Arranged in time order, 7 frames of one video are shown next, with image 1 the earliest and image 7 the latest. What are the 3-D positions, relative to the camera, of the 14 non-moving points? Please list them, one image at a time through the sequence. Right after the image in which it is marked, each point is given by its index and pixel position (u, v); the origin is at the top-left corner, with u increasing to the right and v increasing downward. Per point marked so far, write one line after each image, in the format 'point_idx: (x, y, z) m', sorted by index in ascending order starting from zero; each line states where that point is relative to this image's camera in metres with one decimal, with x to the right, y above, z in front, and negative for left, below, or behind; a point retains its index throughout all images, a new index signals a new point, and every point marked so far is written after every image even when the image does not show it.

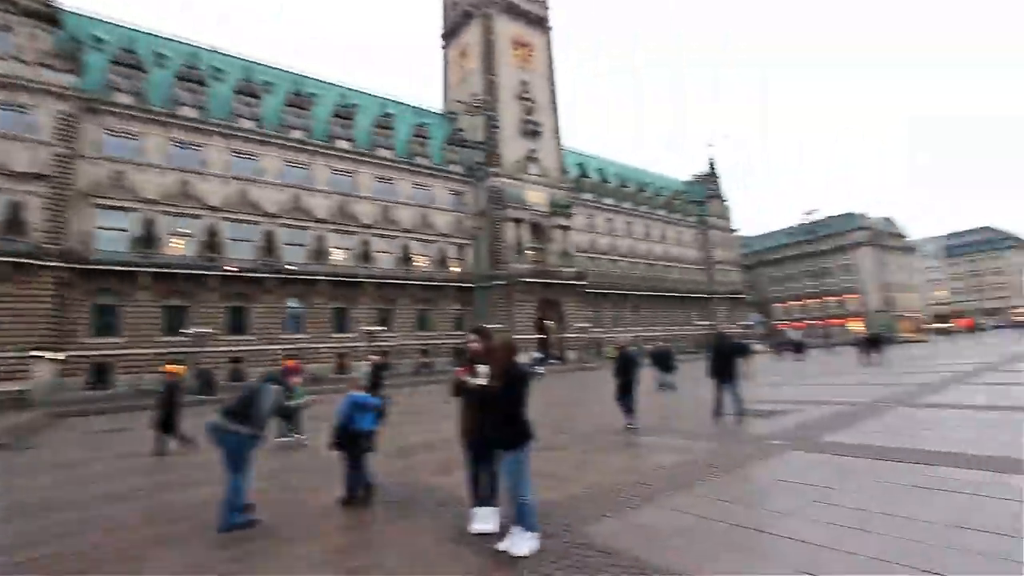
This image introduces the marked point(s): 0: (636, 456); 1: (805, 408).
0: (+1.5, -1.9, +6.1) m
1: (+4.7, -1.9, +7.9) m
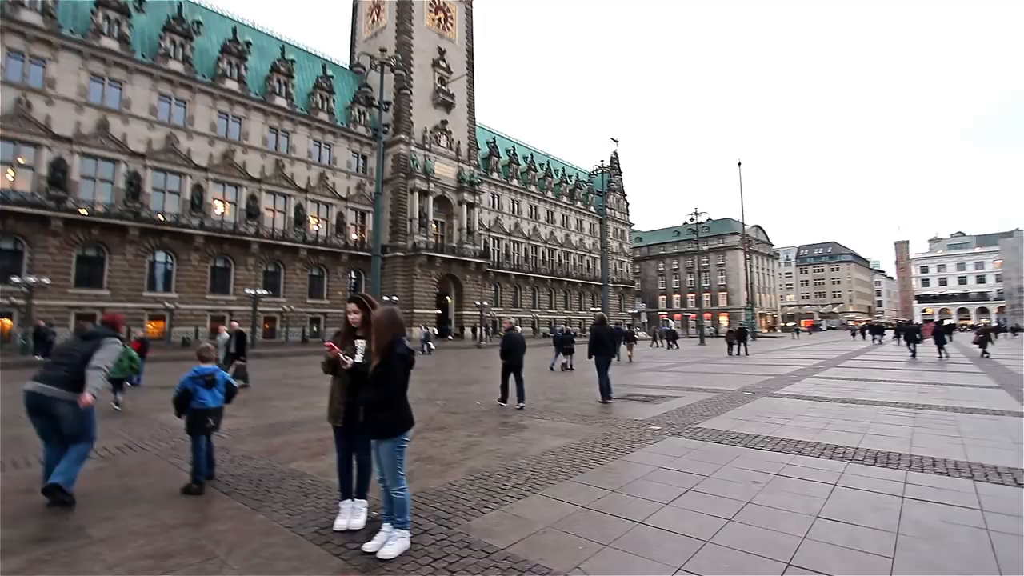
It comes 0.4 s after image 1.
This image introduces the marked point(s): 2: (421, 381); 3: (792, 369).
0: (+0.2, -1.7, +6.0) m
1: (+2.9, -1.8, +8.5) m
2: (-2.4, -2.4, +12.4) m
3: (+7.9, -2.3, +14.0) m
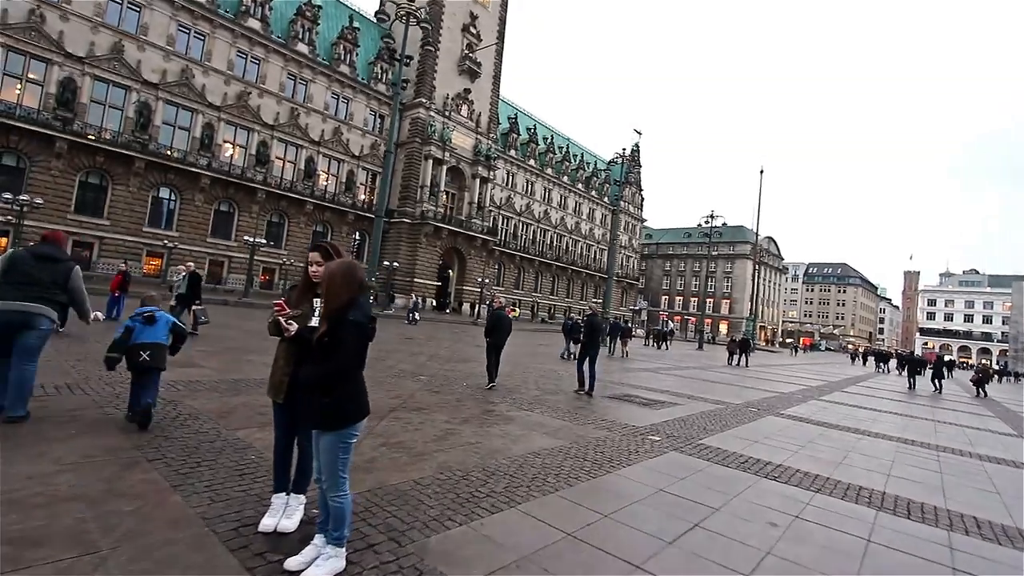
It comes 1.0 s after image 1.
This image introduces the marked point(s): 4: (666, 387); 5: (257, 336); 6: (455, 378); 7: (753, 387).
0: (0.0, -1.4, +5.5) m
1: (+2.8, -1.8, +7.9) m
2: (-2.6, -1.5, +11.9) m
3: (+7.6, -2.7, +13.4) m
4: (+3.2, -2.0, +10.3) m
5: (-6.0, -1.1, +11.5) m
6: (-1.0, -1.5, +8.4) m
7: (+5.8, -2.4, +11.9) m
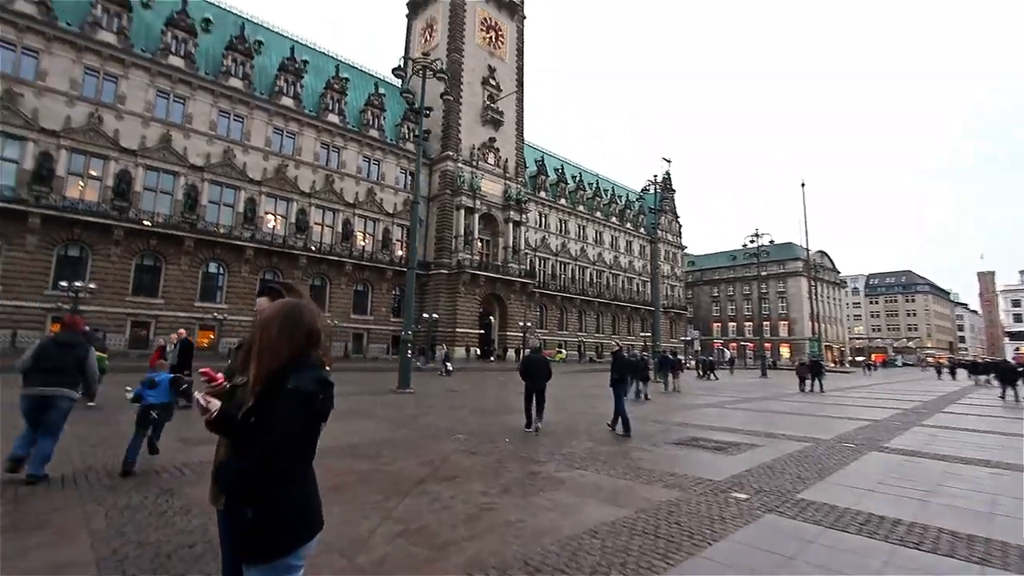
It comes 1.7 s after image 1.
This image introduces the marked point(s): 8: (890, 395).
0: (+0.5, -1.8, +4.6) m
1: (+3.4, -2.1, +6.8) m
2: (-1.5, -2.7, +11.2) m
3: (+8.8, -3.0, +11.7) m
4: (+4.1, -2.5, +9.1) m
5: (-4.9, -2.6, +11.1) m
6: (-0.2, -2.2, +7.6) m
7: (+6.9, -2.7, +10.5) m
8: (+14.3, -4.0, +18.6) m
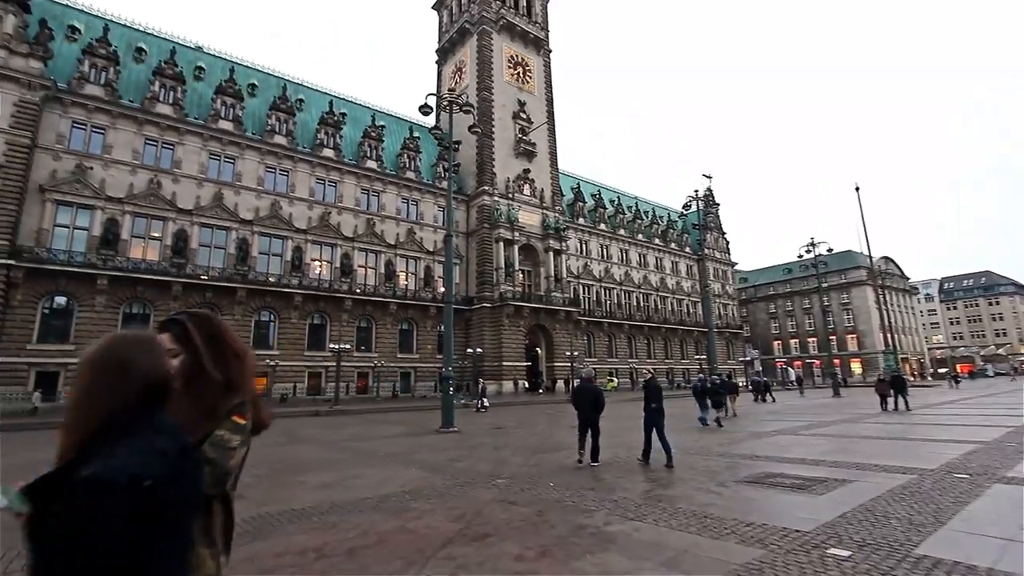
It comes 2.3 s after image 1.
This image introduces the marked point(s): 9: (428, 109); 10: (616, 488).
0: (+0.8, -1.9, +3.9) m
1: (+4.0, -2.2, +5.7) m
2: (-0.5, -3.4, +10.5) m
3: (+9.9, -3.0, +10.1) m
4: (+4.9, -2.6, +7.9) m
5: (-3.9, -3.5, +10.8) m
6: (+0.4, -2.6, +6.9) m
7: (+7.8, -2.8, +9.1) m
8: (+16.0, -4.1, +16.4) m
9: (-2.7, +5.6, +15.3) m
10: (+1.2, -2.3, +5.7) m
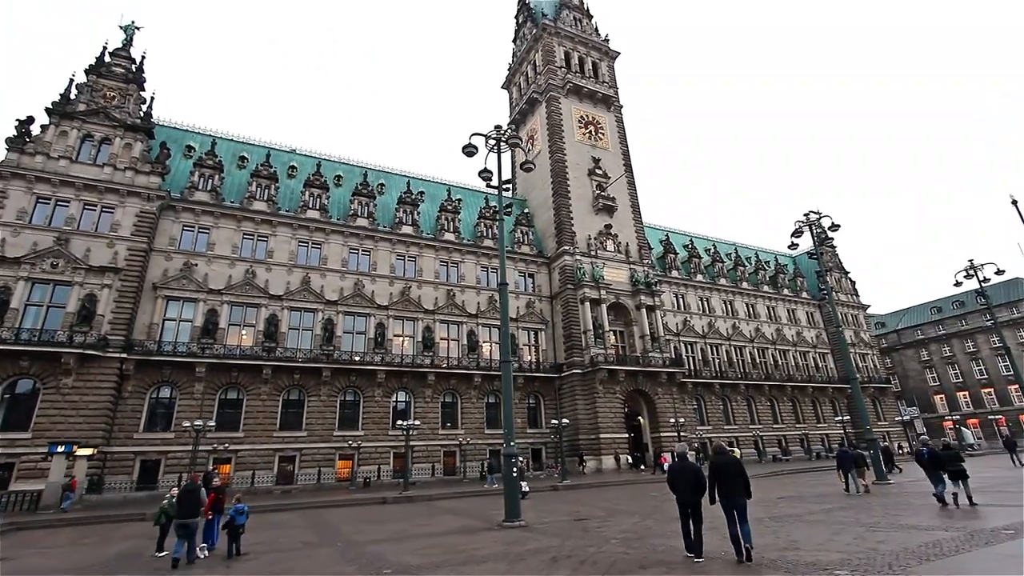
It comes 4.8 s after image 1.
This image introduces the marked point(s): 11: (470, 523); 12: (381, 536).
0: (+0.4, -1.7, +1.1) m
1: (+3.9, -1.8, +2.3) m
2: (+0.6, -4.0, +7.6) m
3: (+10.6, -2.6, +5.3) m
4: (+5.3, -2.5, +4.2) m
5: (-2.7, -4.5, +8.4) m
6: (+0.7, -2.7, +4.0) m
7: (+8.4, -2.5, +4.7) m
8: (+17.9, -4.0, +10.2) m
9: (-1.2, +4.0, +14.0) m
10: (+1.2, -2.2, +2.8) m
11: (-1.0, -5.7, +12.1) m
12: (-2.7, -5.1, +10.1) m
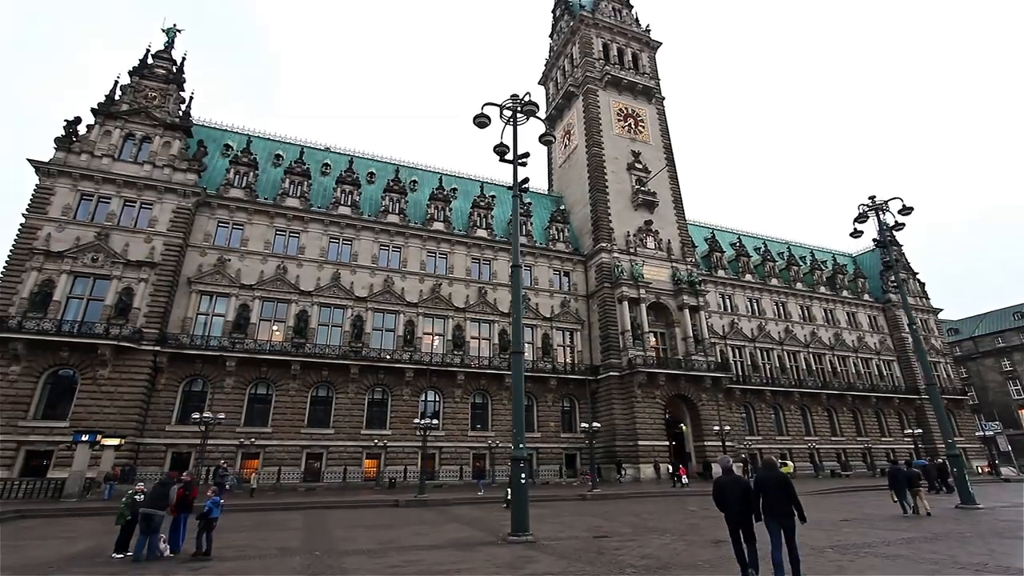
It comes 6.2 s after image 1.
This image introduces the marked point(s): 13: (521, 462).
0: (-0.3, -1.2, -0.3) m
1: (+3.3, -1.4, +0.6) m
2: (+0.4, -3.6, +6.2) m
3: (+10.2, -2.2, +3.1) m
4: (+4.8, -2.0, +2.4) m
5: (-2.8, -4.1, +7.3) m
6: (+0.3, -2.2, +2.6) m
7: (+8.0, -2.1, +2.6) m
8: (+17.9, -3.6, +7.3) m
9: (-0.7, +4.4, +12.8) m
10: (+0.7, -1.8, +1.3) m
11: (-0.8, -5.3, +10.7) m
12: (-2.6, -4.7, +9.0) m
13: (+0.2, -3.6, +10.3) m
